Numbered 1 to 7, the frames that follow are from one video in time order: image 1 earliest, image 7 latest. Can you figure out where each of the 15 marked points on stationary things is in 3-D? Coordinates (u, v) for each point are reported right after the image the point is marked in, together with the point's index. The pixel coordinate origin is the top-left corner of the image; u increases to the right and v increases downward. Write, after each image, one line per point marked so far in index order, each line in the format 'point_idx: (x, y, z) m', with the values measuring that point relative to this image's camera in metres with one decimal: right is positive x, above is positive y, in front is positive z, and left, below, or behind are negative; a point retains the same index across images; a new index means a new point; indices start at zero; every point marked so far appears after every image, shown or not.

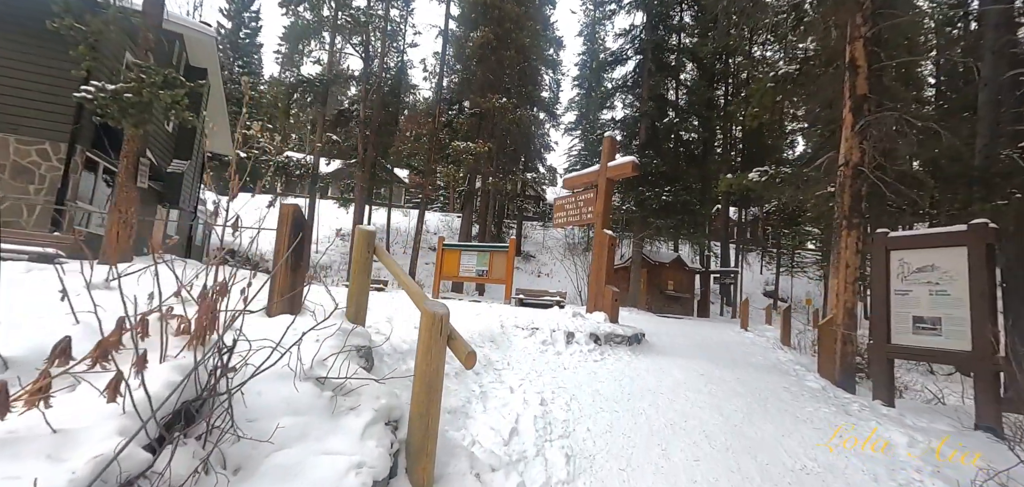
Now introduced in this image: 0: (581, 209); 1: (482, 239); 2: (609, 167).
0: (+1.1, +0.5, +7.1) m
1: (-1.3, +0.2, +18.7) m
2: (+1.5, +1.2, +6.6) m
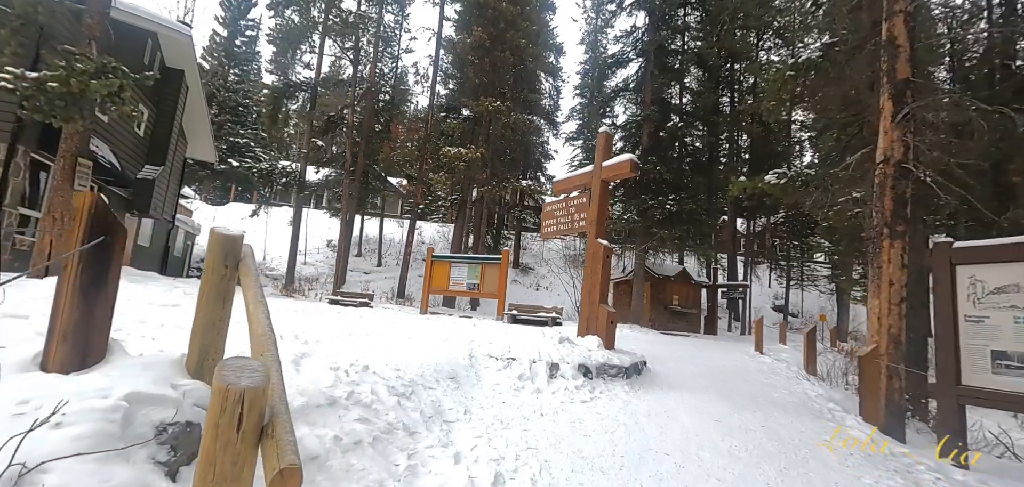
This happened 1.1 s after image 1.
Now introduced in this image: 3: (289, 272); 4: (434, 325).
0: (+0.8, +0.4, +6.2) m
1: (-1.5, -0.3, +17.8) m
2: (+1.2, +1.0, +5.7) m
3: (-8.6, -1.1, +16.7) m
4: (-1.2, -1.5, +7.8) m
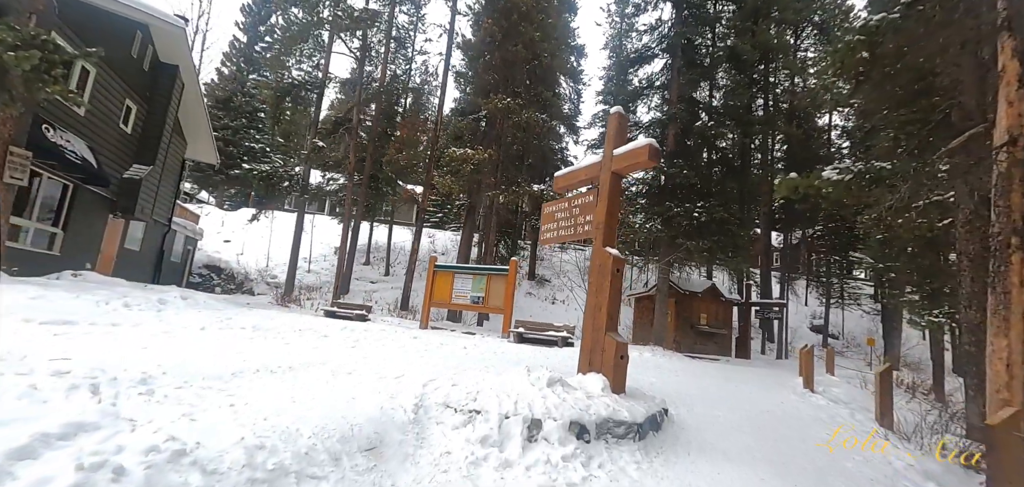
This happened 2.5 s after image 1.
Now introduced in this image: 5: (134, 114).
0: (+0.7, +0.3, +4.9) m
1: (-1.1, -0.6, +16.6) m
2: (+1.1, +0.9, +4.5) m
3: (-8.2, -1.3, +15.9) m
4: (-1.3, -1.6, +6.6) m
5: (-10.3, +3.5, +11.9) m
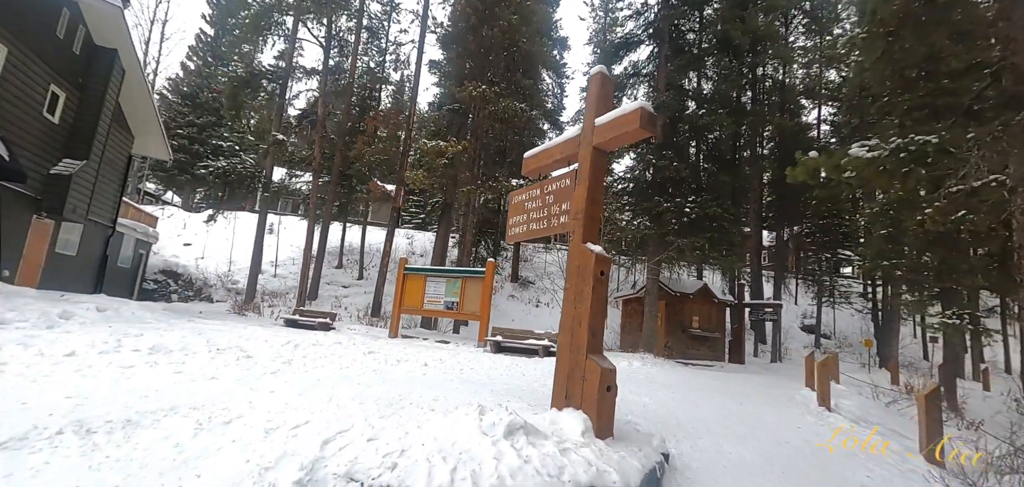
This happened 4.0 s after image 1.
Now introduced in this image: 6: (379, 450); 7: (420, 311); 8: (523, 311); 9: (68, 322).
0: (+0.3, +0.3, +3.9) m
1: (-1.8, -0.6, +15.6) m
2: (+0.7, +0.9, +3.5) m
3: (-8.9, -1.4, +14.6) m
4: (-1.7, -1.6, +5.6) m
5: (-10.9, +3.4, +10.6) m
6: (-0.7, -1.1, +2.4) m
7: (-2.4, -1.7, +11.2) m
8: (+0.4, -2.9, +18.5) m
9: (-6.1, -1.1, +6.0) m
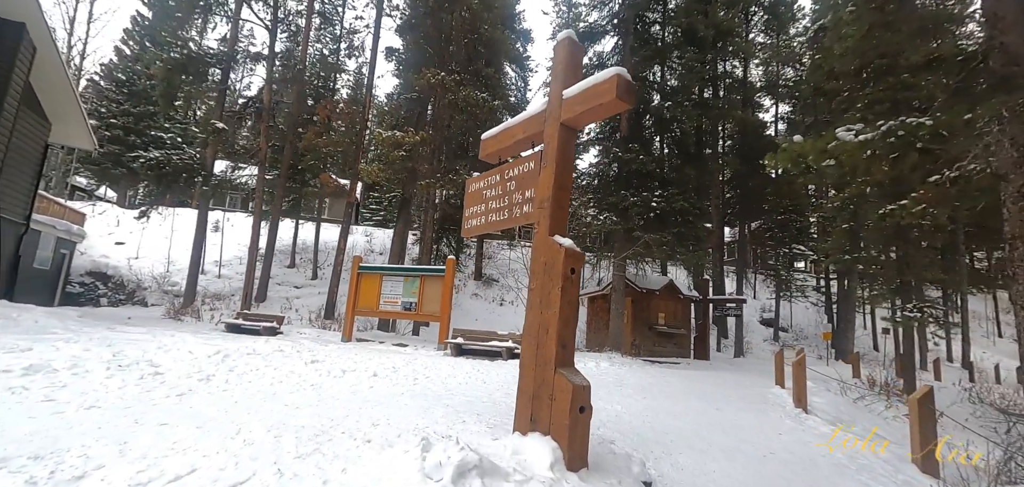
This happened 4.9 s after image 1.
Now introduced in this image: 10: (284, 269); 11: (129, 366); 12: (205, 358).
0: (0.0, +0.4, +3.4) m
1: (-3.0, -0.5, +14.8) m
2: (+0.4, +1.0, +3.0) m
3: (-10.0, -1.4, +13.4) m
4: (-2.1, -1.5, +4.9) m
5: (-11.8, +3.5, +9.1) m
6: (-0.9, -1.1, +1.8) m
7: (-3.3, -1.7, +10.5) m
8: (-1.0, -2.7, +17.9) m
9: (-6.6, -1.1, +5.0) m
10: (-10.0, -1.1, +19.1) m
11: (-4.0, -1.3, +4.5) m
12: (-3.9, -1.5, +5.5) m
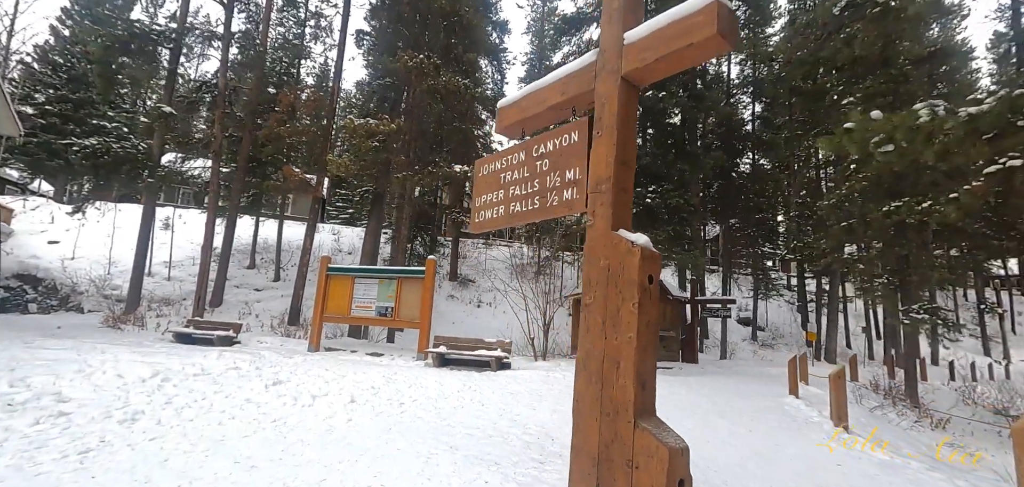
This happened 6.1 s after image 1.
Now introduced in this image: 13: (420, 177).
0: (+0.2, +0.4, +2.6) m
1: (-3.6, -0.5, +13.8) m
2: (+0.6, +1.0, +2.2) m
3: (-10.5, -1.3, +11.9) m
4: (-2.0, -1.5, +3.9) m
5: (-12.0, +3.5, +7.5) m
6: (-0.6, -1.1, +0.9) m
7: (-3.6, -1.6, +9.4) m
8: (-1.8, -2.7, +17.0) m
9: (-6.5, -1.0, +3.7) m
10: (-10.9, -1.1, +17.6) m
11: (-3.9, -1.3, +3.5) m
12: (-3.9, -1.4, +4.5) m
13: (-2.5, +1.8, +11.8) m
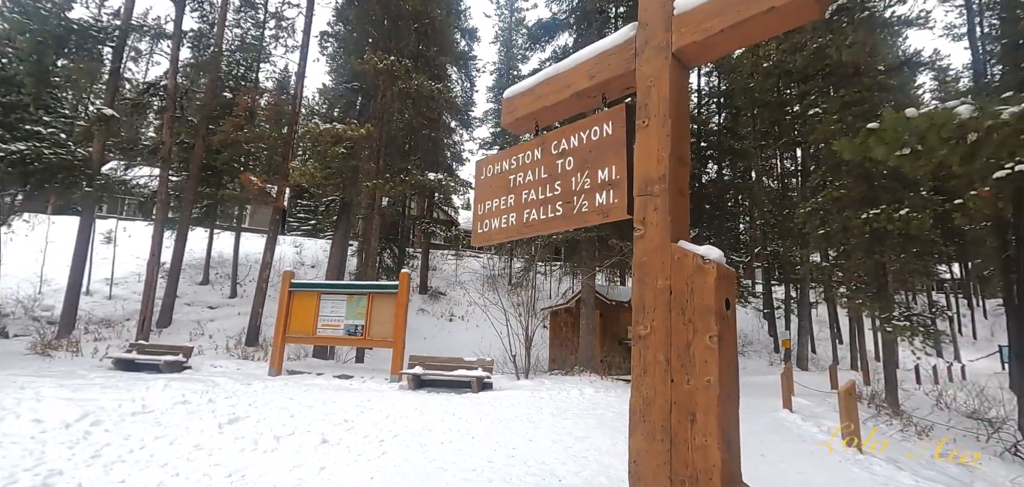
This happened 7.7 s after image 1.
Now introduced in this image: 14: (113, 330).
0: (+0.2, +0.3, +2.2) m
1: (-4.3, -0.9, +13.1) m
2: (+0.7, +0.9, +1.8) m
3: (-11.0, -1.7, +10.6) m
4: (-2.0, -1.6, +3.3) m
5: (-12.2, +3.2, +6.3) m
6: (-0.4, -1.1, +0.4) m
7: (-4.0, -1.9, +8.7) m
8: (-2.7, -3.1, +16.3) m
9: (-6.5, -1.2, +2.8) m
10: (-11.8, -1.6, +16.3) m
11: (-3.8, -1.4, +2.7) m
12: (-3.9, -1.6, +3.7) m
13: (-3.1, +1.5, +11.2) m
14: (-11.1, -2.4, +12.1) m
